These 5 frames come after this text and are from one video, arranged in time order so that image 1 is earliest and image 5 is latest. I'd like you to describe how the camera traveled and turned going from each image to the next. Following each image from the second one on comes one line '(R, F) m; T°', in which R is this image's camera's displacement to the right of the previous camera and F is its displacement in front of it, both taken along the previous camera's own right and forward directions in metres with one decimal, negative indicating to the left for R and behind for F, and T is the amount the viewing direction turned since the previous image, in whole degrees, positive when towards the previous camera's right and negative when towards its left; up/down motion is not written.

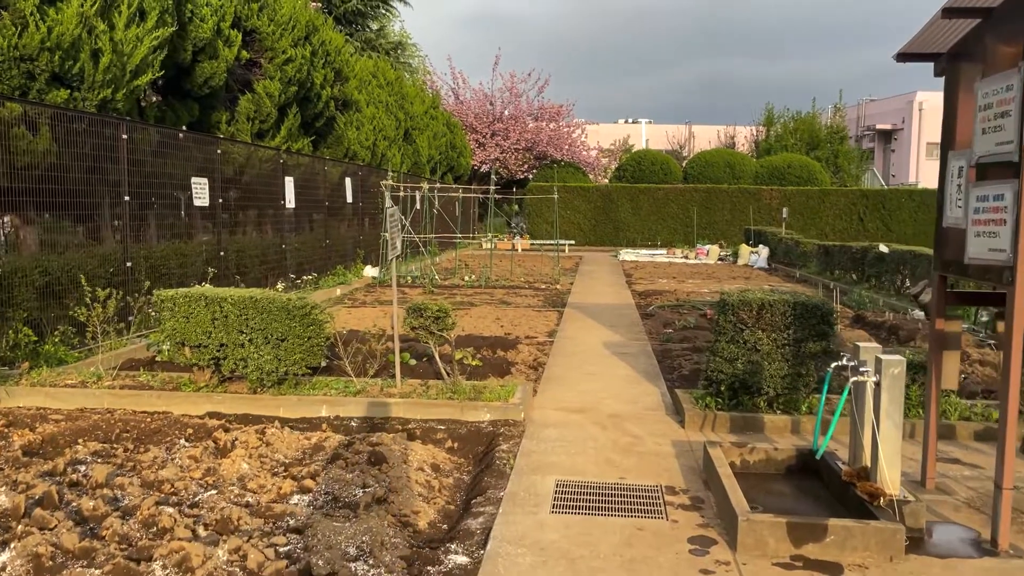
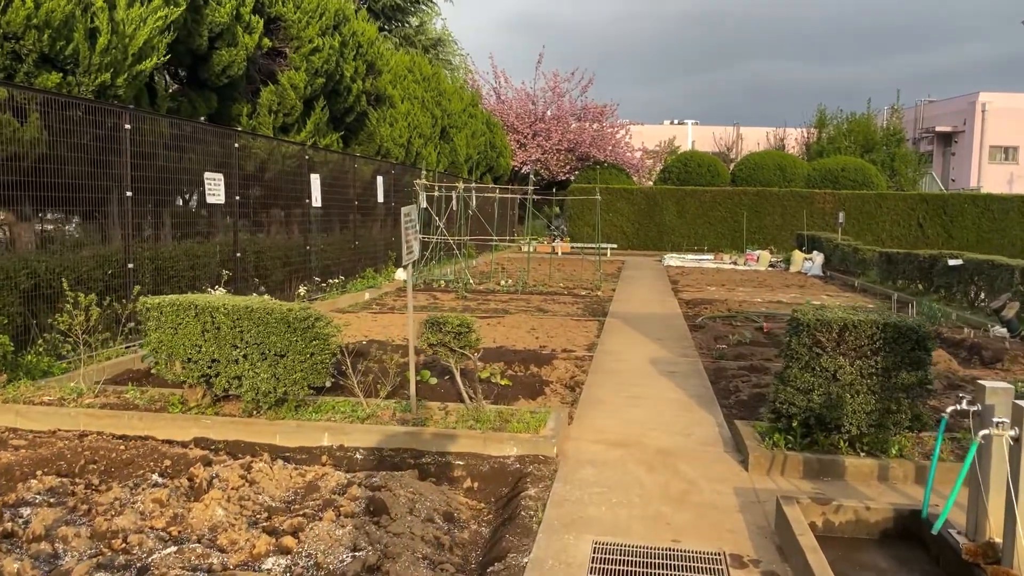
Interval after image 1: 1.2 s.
(0.0, +0.8) m; -3°
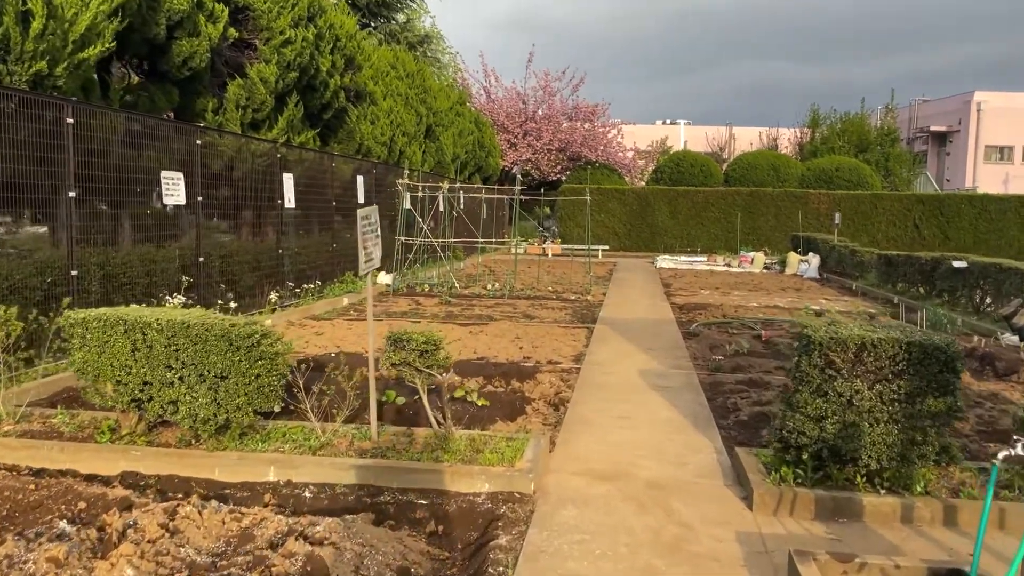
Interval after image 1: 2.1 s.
(+0.1, +0.6) m; 0°
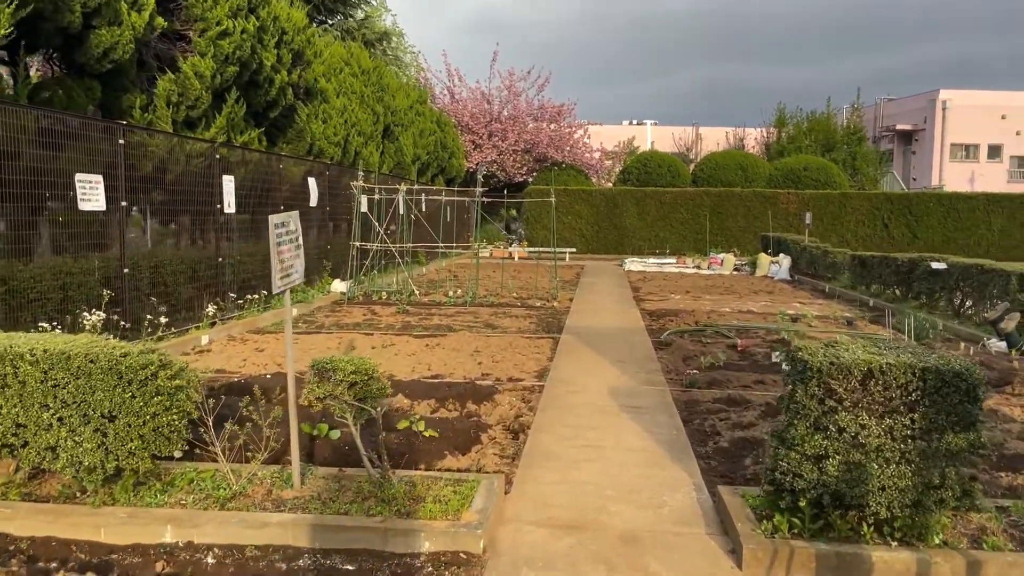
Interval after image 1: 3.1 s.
(+0.1, +0.7) m; +2°
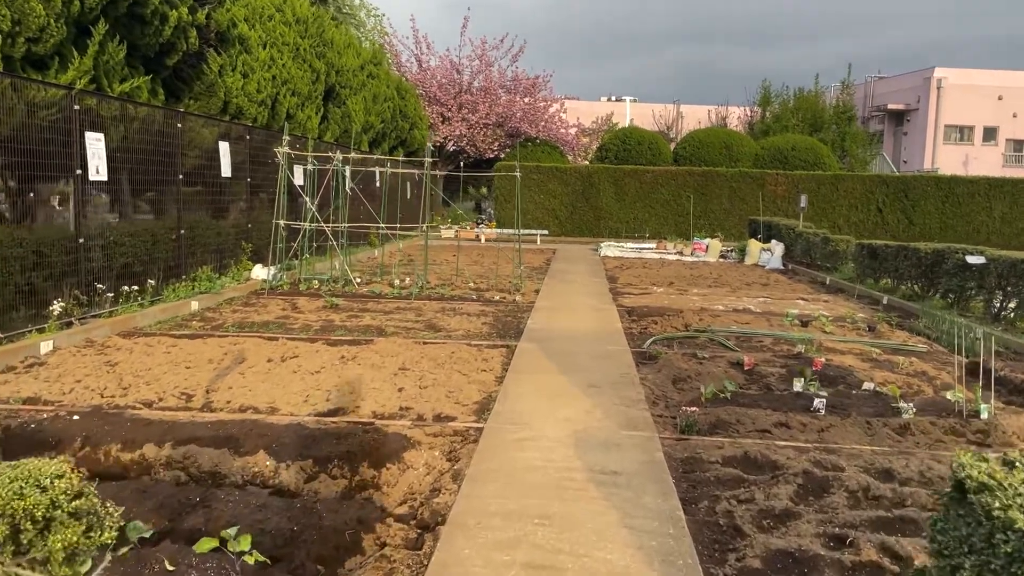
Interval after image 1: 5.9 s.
(+0.3, +2.1) m; +2°
